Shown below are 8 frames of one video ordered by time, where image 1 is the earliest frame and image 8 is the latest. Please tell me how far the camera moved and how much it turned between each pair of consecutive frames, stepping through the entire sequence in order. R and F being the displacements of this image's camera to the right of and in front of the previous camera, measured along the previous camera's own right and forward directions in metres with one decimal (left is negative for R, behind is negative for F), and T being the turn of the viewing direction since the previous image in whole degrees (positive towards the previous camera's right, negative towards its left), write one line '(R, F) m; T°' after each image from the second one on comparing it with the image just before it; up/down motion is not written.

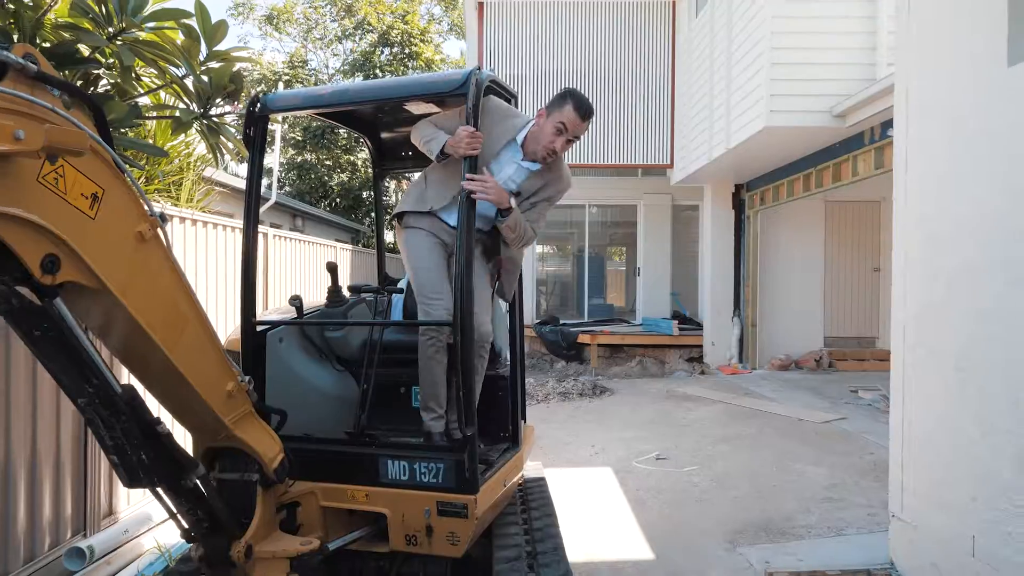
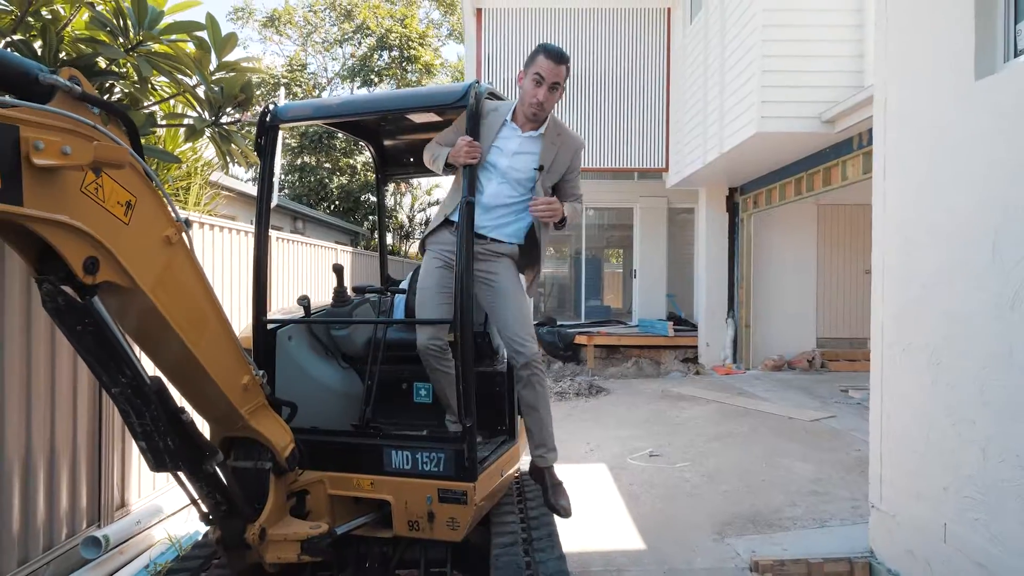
(0.0, -0.2) m; 0°
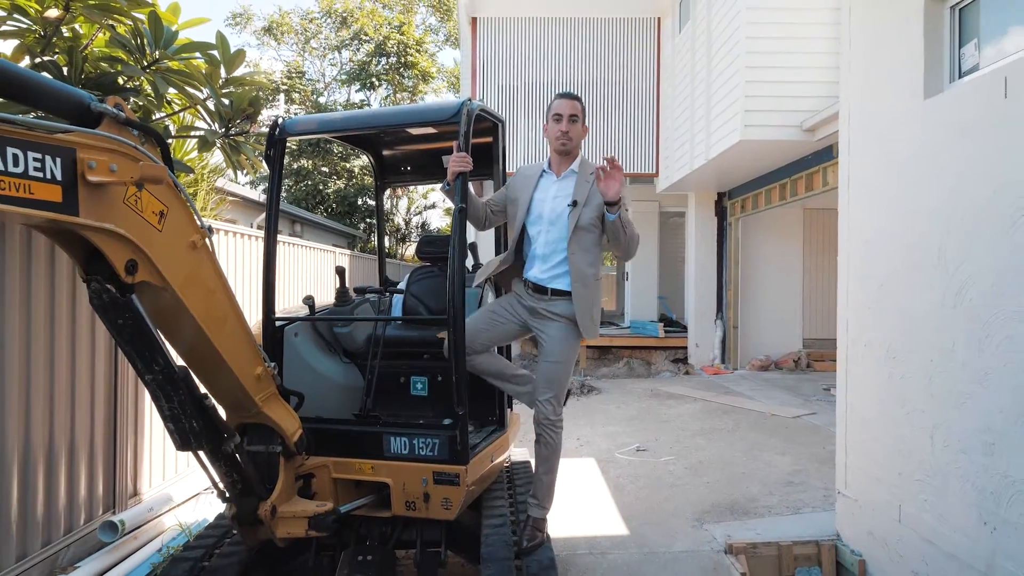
(0.0, -0.2) m; 0°
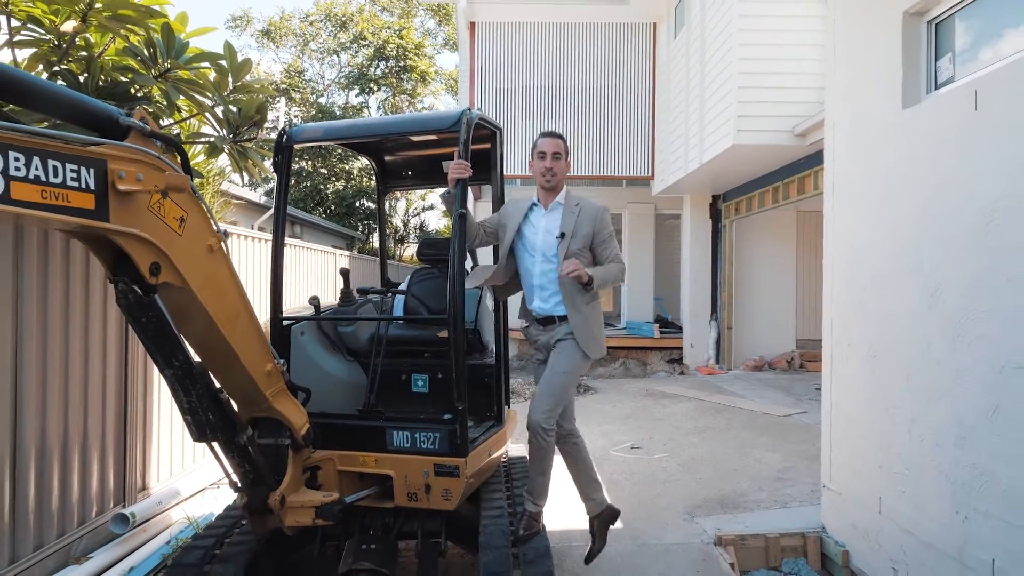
(0.0, -0.1) m; 0°
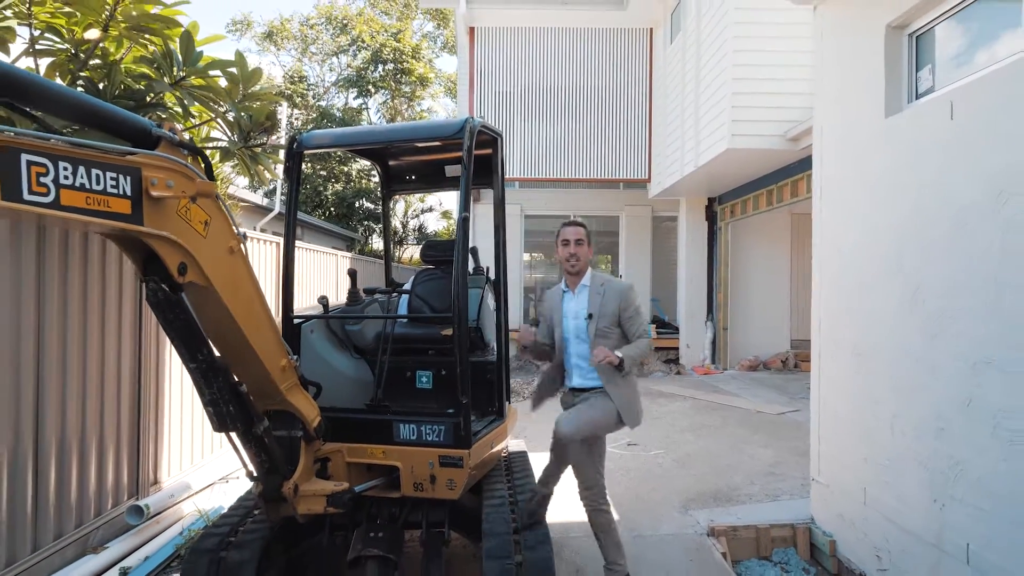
(0.0, -0.1) m; 0°
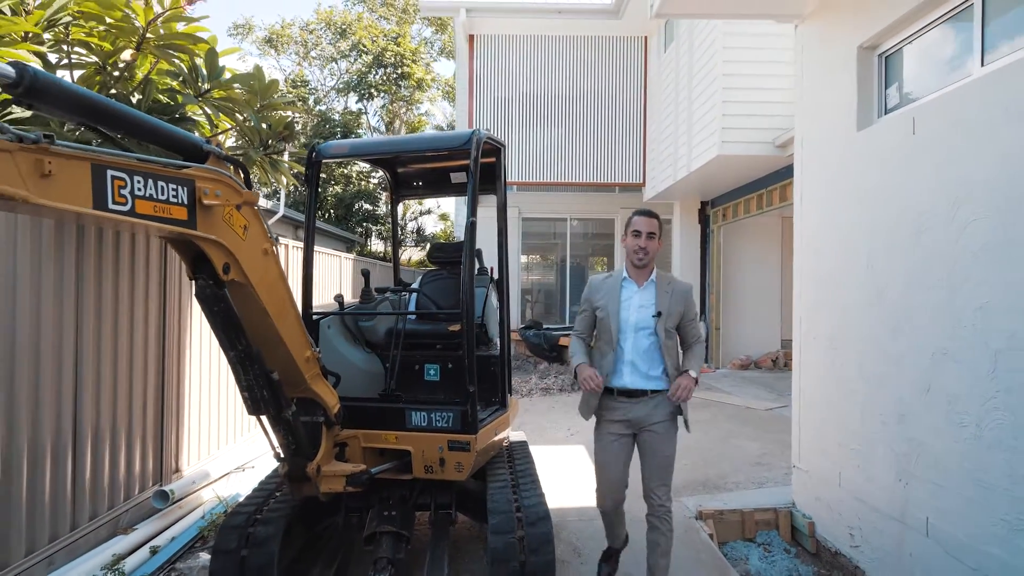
(0.0, -0.3) m; 0°
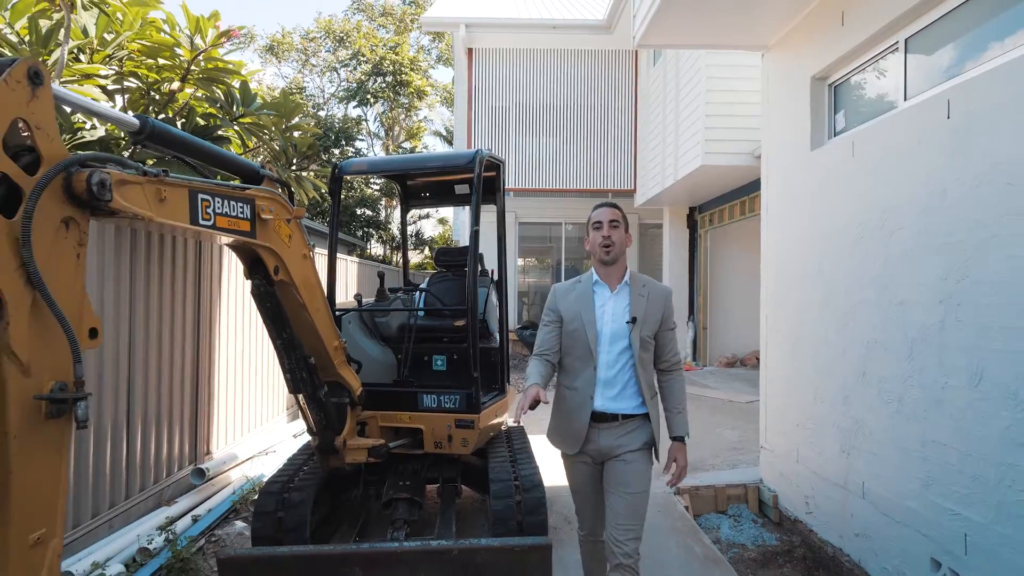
(0.0, -0.5) m; 0°
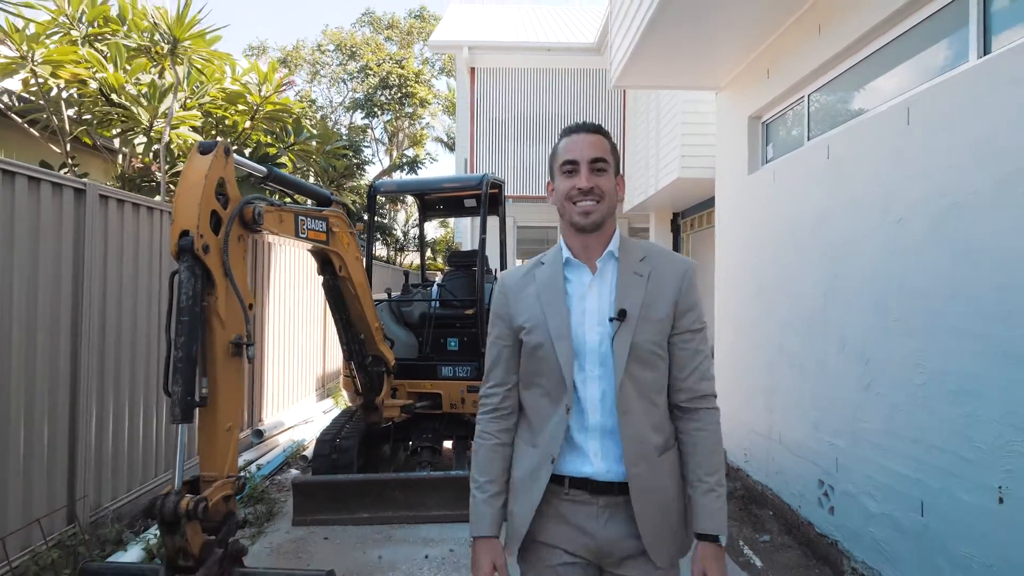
(0.0, -1.1) m; 0°
